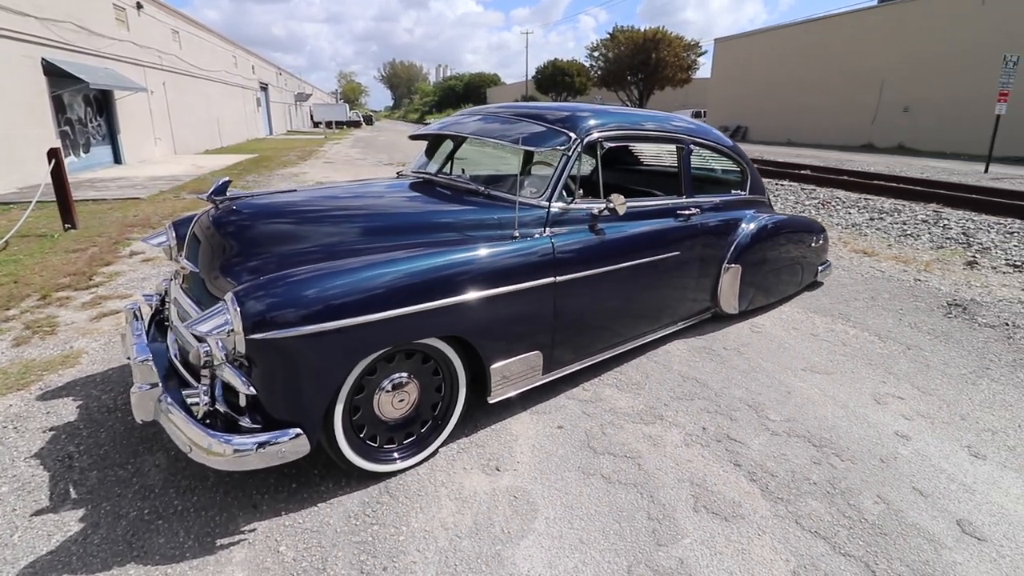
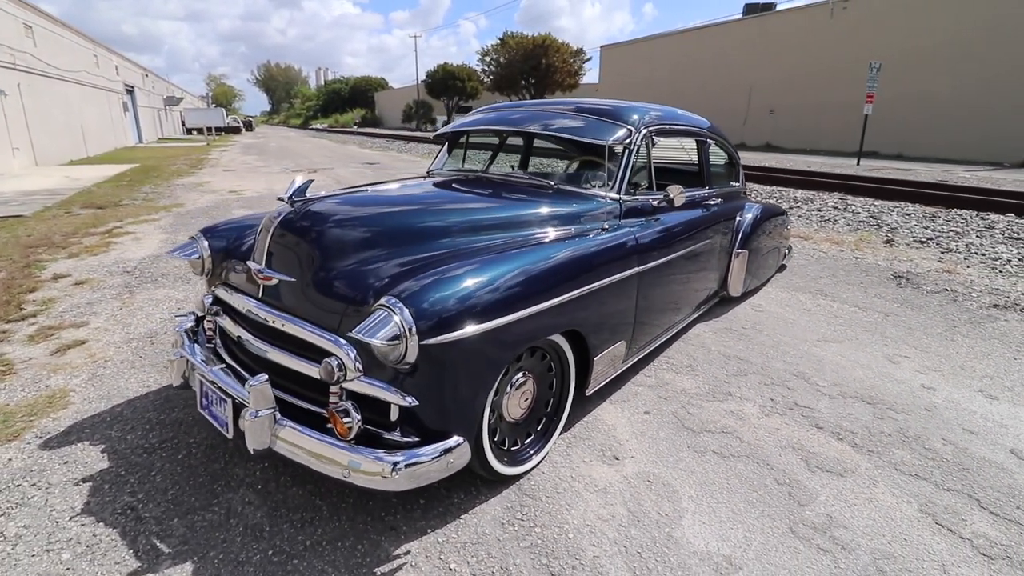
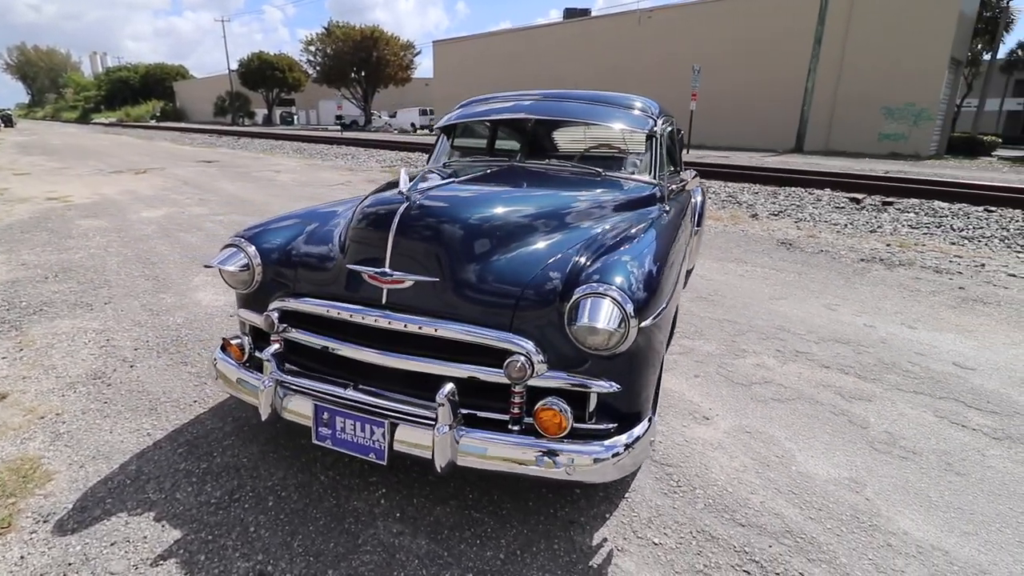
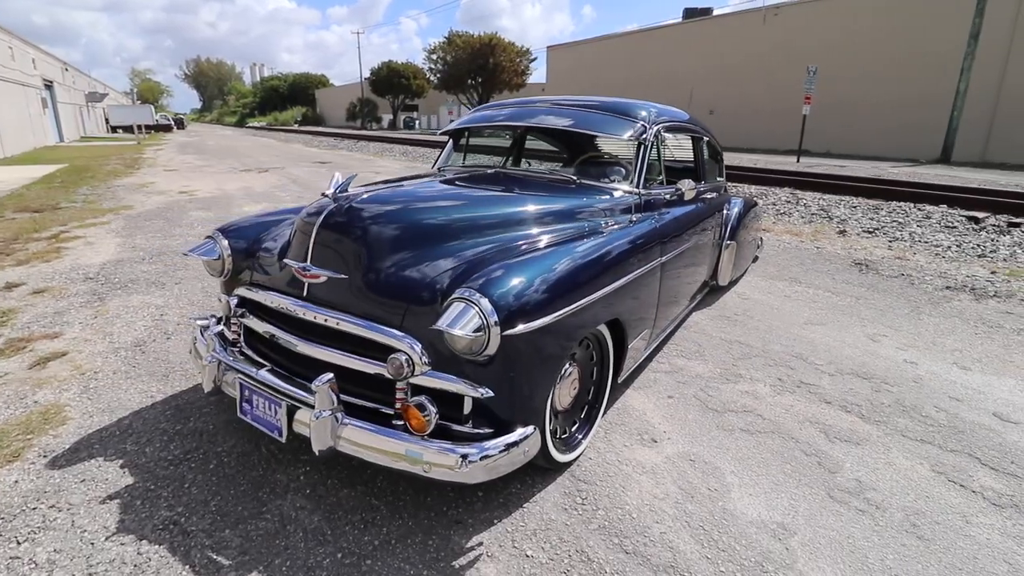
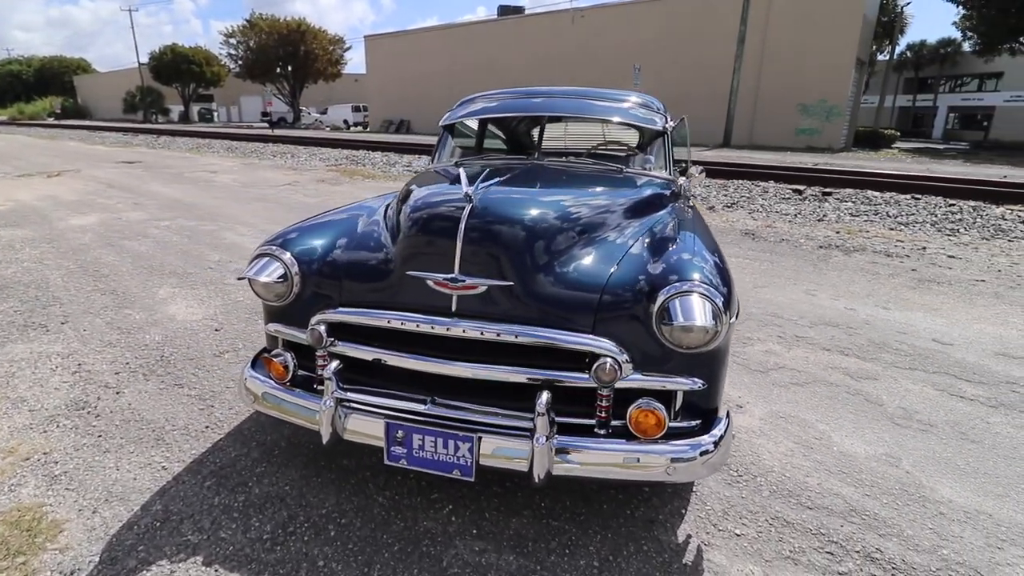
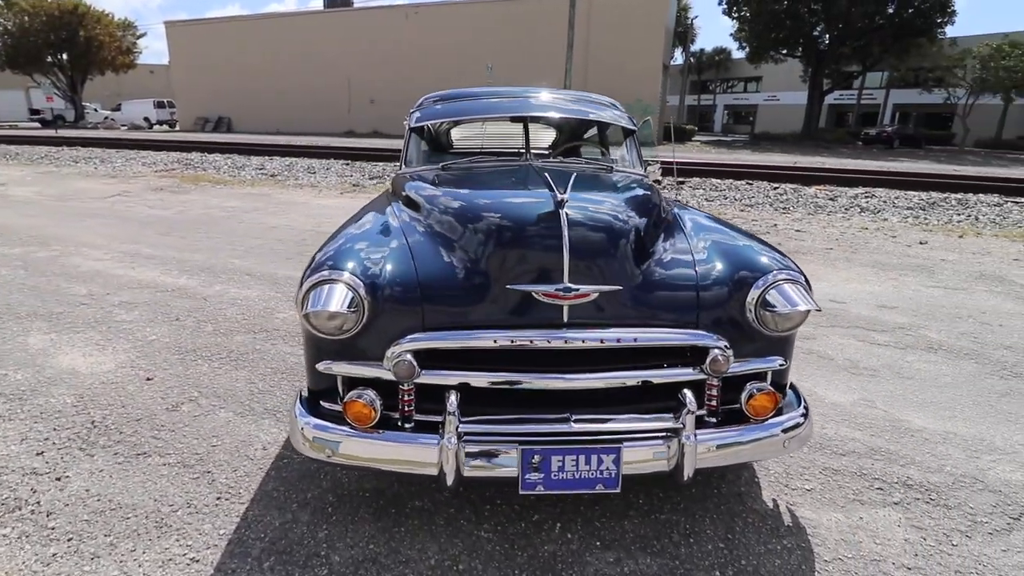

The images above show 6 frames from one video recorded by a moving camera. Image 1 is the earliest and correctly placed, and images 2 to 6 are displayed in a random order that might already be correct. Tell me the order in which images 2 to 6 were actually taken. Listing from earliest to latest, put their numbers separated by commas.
2, 4, 3, 5, 6
